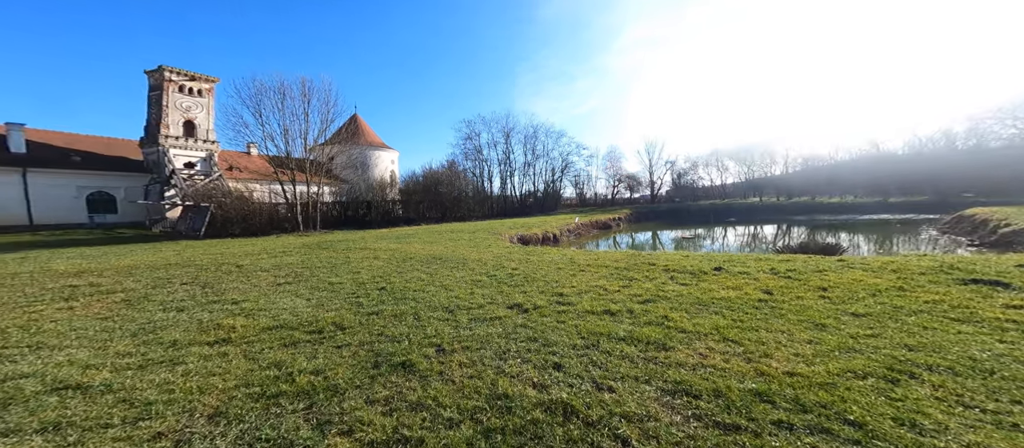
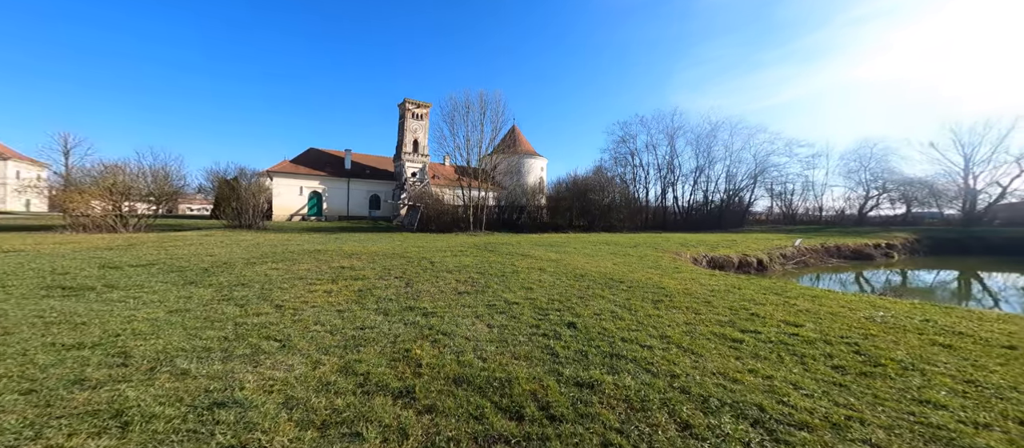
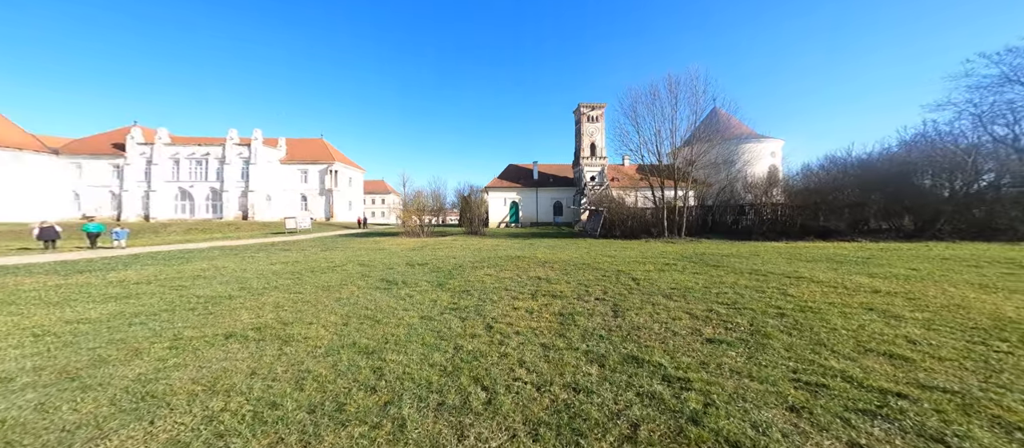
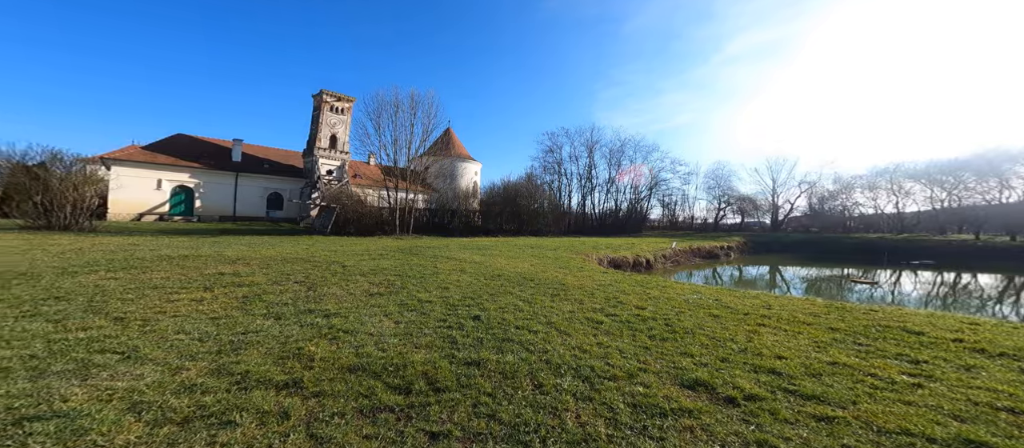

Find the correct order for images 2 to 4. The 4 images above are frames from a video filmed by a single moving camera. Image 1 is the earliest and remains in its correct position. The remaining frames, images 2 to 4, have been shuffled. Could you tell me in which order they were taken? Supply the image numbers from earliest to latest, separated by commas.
4, 2, 3
